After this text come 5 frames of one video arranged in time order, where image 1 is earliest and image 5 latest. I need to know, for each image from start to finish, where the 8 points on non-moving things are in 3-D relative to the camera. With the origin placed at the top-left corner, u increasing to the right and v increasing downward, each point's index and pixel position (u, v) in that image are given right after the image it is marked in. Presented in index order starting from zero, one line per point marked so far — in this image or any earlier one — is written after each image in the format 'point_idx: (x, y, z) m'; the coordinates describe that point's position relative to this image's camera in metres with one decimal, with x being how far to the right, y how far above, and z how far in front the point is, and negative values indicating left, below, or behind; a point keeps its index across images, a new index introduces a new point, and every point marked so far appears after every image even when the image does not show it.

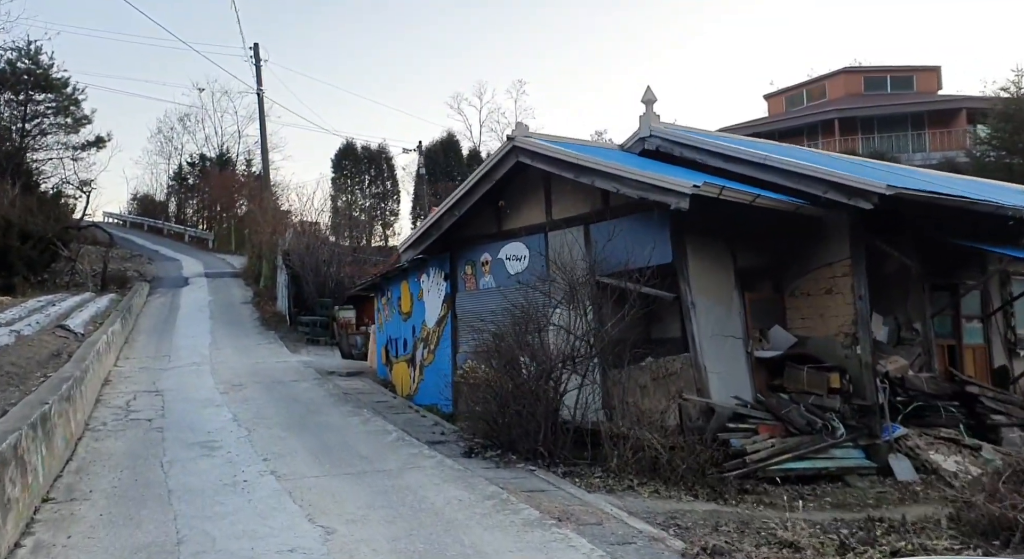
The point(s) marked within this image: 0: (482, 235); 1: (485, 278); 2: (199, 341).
0: (-0.5, +0.7, +10.9) m
1: (-0.4, 0.0, +10.8) m
2: (-8.6, -1.7, +18.6) m
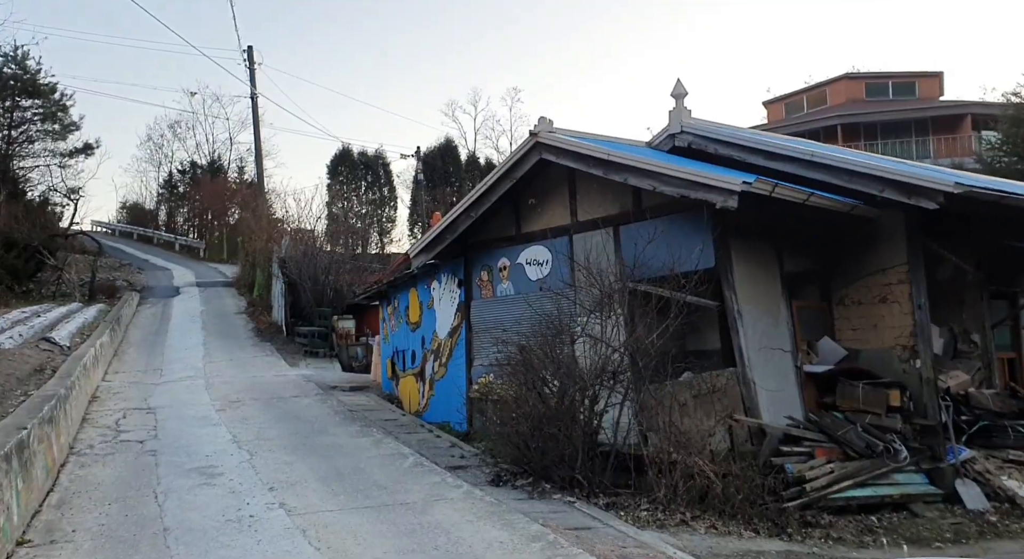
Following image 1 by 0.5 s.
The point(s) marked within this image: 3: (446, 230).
0: (-0.2, +0.6, +10.1) m
1: (-0.1, -0.1, +10.0) m
2: (-8.4, -1.9, +17.7) m
3: (-1.0, +0.7, +10.3) m
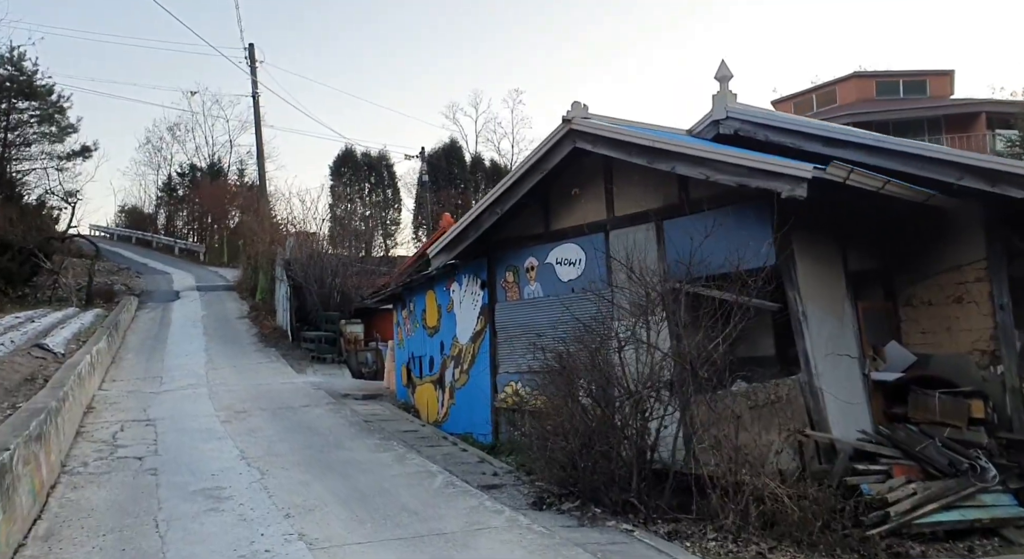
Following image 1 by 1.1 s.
0: (+0.2, +0.6, +9.4) m
1: (+0.3, -0.1, +9.3) m
2: (-8.0, -2.0, +16.9) m
3: (-0.6, +0.7, +9.5) m
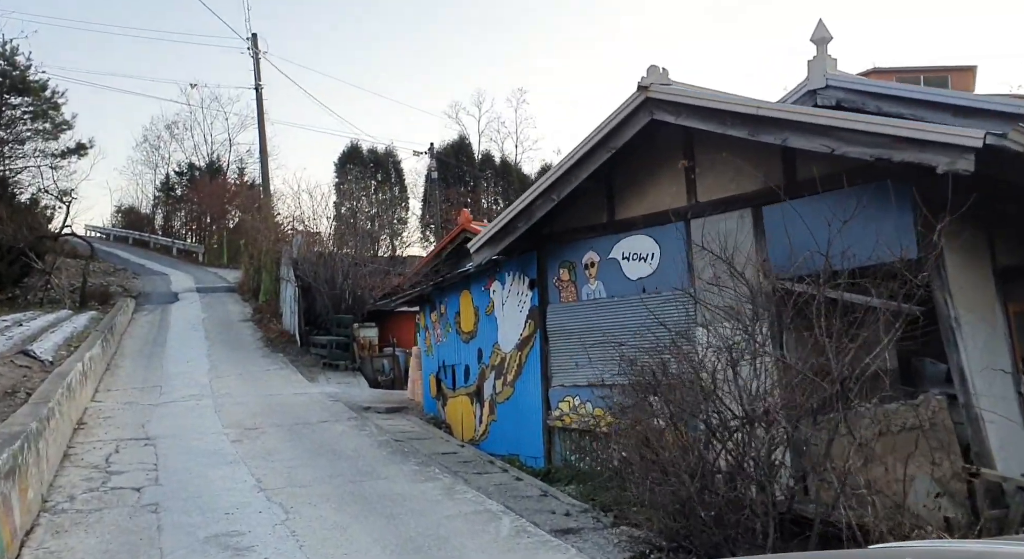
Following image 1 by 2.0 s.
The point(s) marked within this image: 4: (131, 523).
0: (+0.9, +0.6, +8.1) m
1: (+0.9, -0.1, +8.0) m
2: (-7.3, -2.0, +15.6) m
3: (+0.1, +0.8, +8.3) m
4: (-3.4, -2.1, +6.0) m
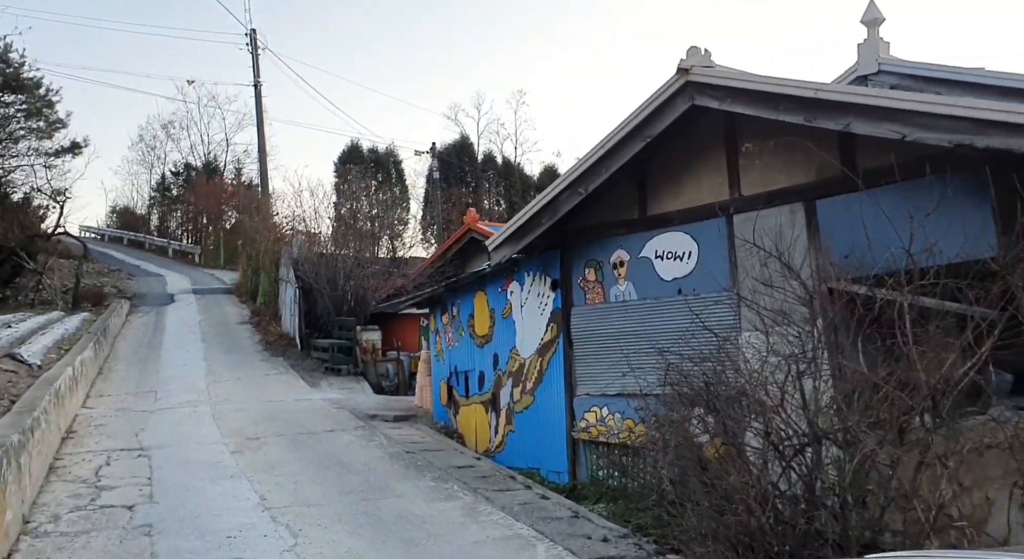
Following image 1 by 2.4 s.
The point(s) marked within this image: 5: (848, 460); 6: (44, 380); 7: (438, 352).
0: (+1.1, +0.6, +7.6) m
1: (+1.2, -0.1, +7.5) m
2: (-7.1, -2.0, +15.0) m
3: (+0.3, +0.7, +7.7) m
4: (-3.1, -2.1, +5.4) m
5: (+2.4, -1.0, +4.3) m
6: (-6.8, -1.5, +9.8) m
7: (-1.2, -1.2, +10.8) m
